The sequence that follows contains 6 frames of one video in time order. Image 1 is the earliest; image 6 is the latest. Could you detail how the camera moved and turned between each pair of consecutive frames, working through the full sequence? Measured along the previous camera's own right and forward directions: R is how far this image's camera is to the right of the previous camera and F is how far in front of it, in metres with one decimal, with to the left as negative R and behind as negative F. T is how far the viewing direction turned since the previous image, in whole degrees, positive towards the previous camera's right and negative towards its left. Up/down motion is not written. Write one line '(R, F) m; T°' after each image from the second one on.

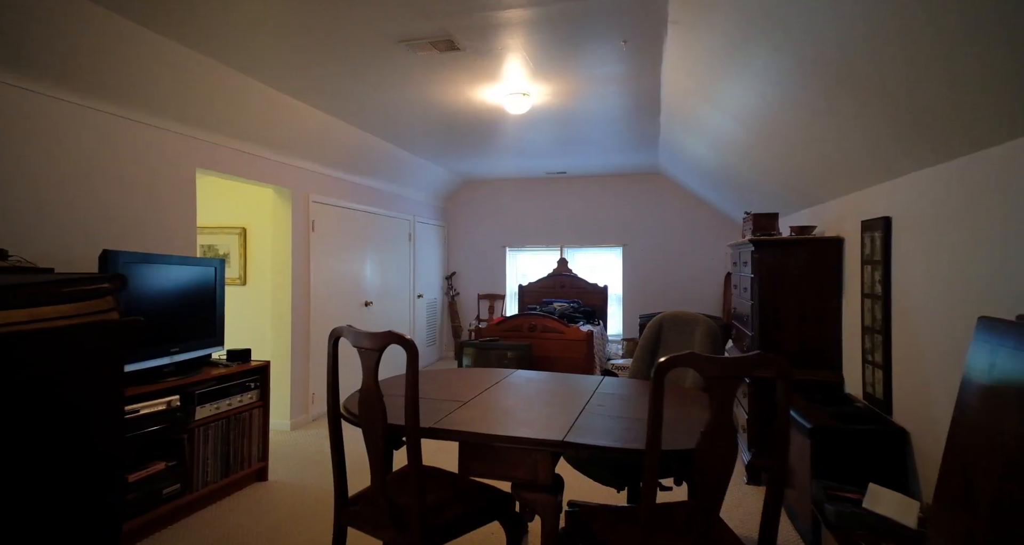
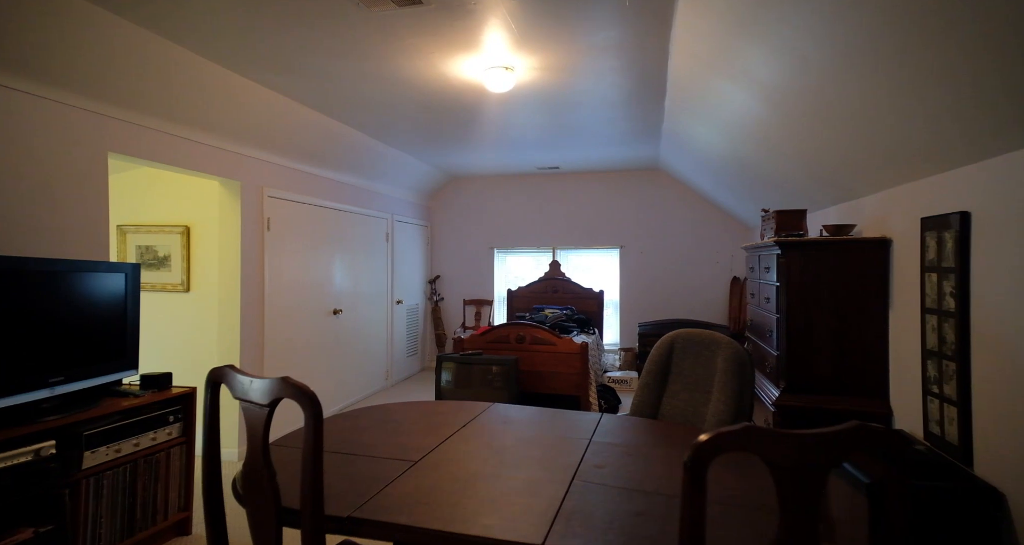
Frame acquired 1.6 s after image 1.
(+0.1, +0.5) m; +1°
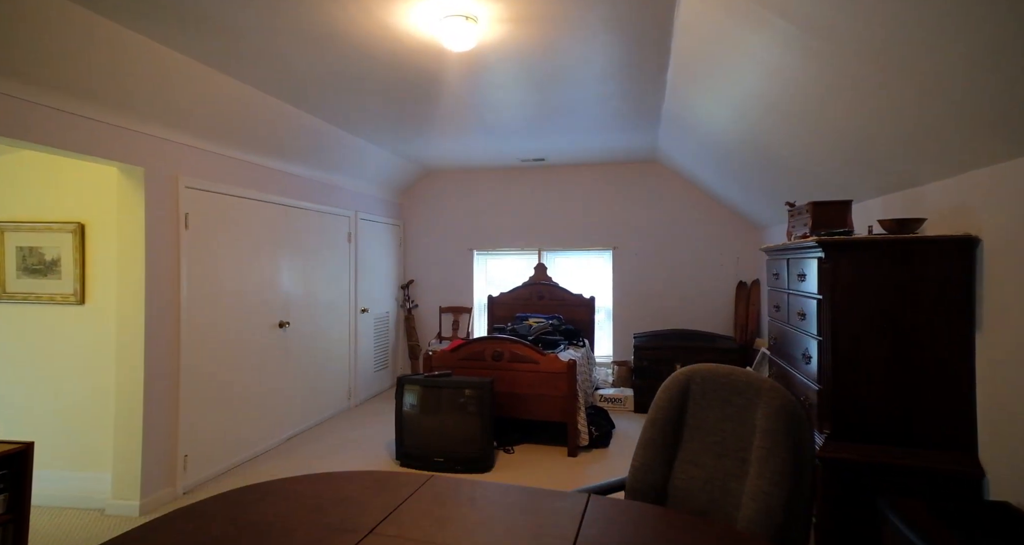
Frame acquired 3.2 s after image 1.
(+0.1, +0.6) m; +1°
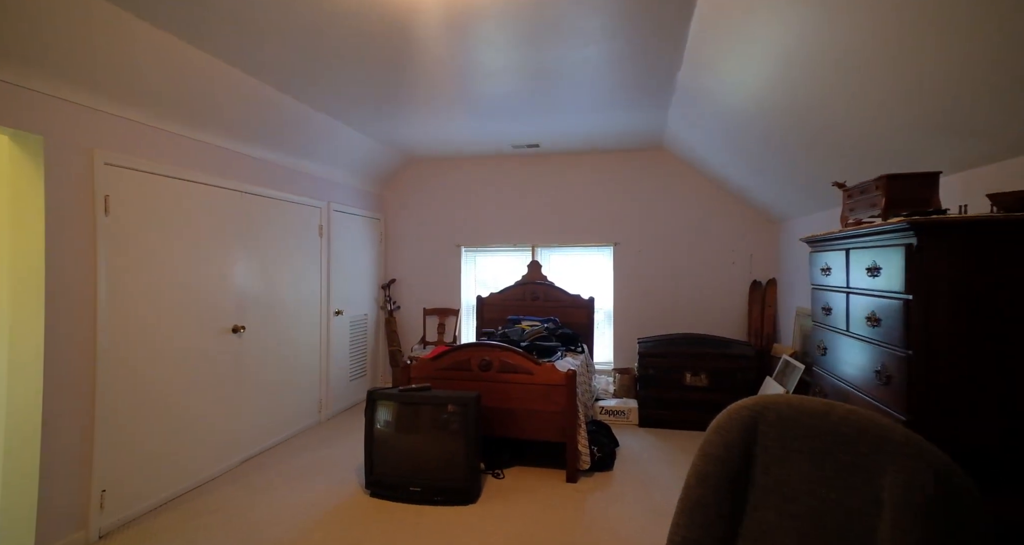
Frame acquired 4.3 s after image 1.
(0.0, +0.5) m; +1°
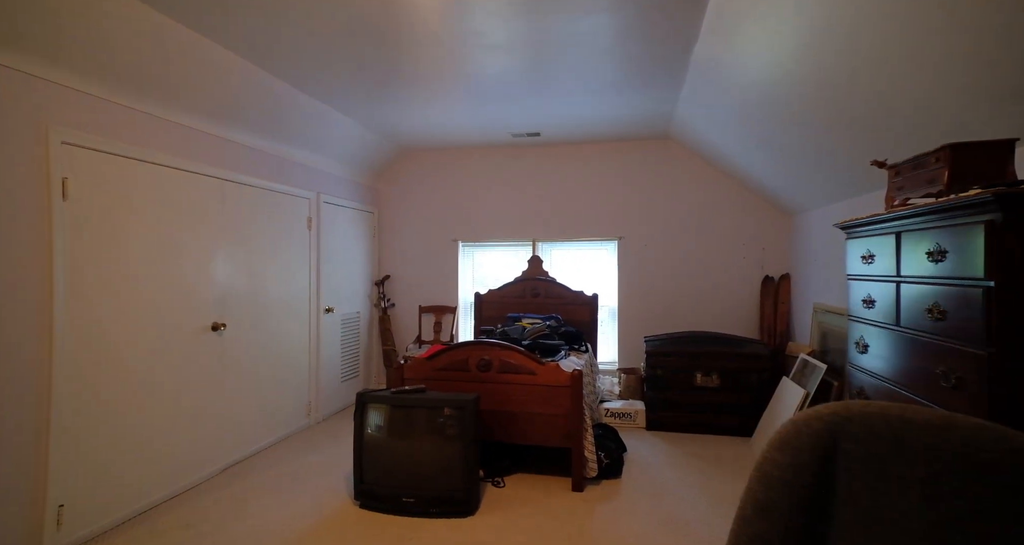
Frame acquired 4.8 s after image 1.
(0.0, +0.2) m; 0°
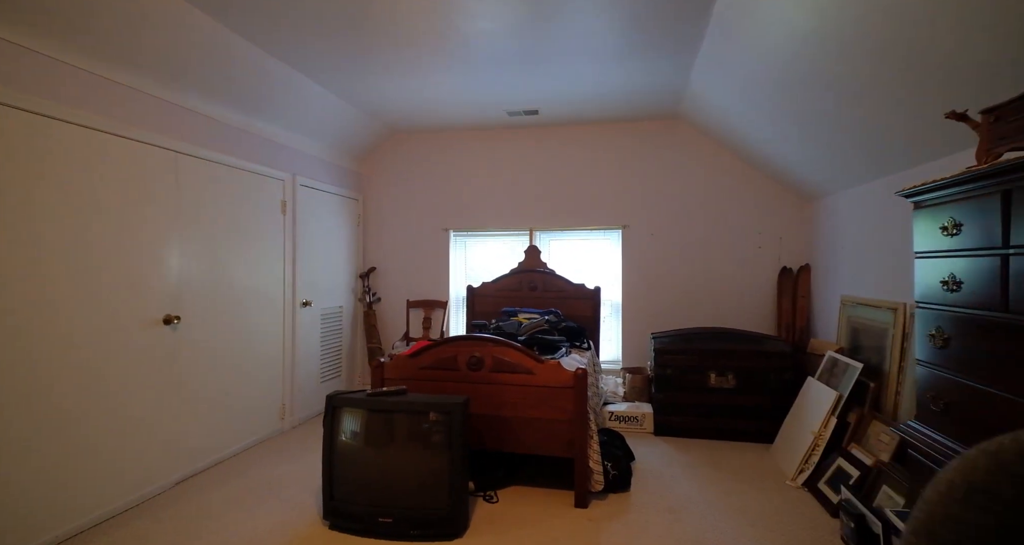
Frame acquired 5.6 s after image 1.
(0.0, +0.4) m; 0°
